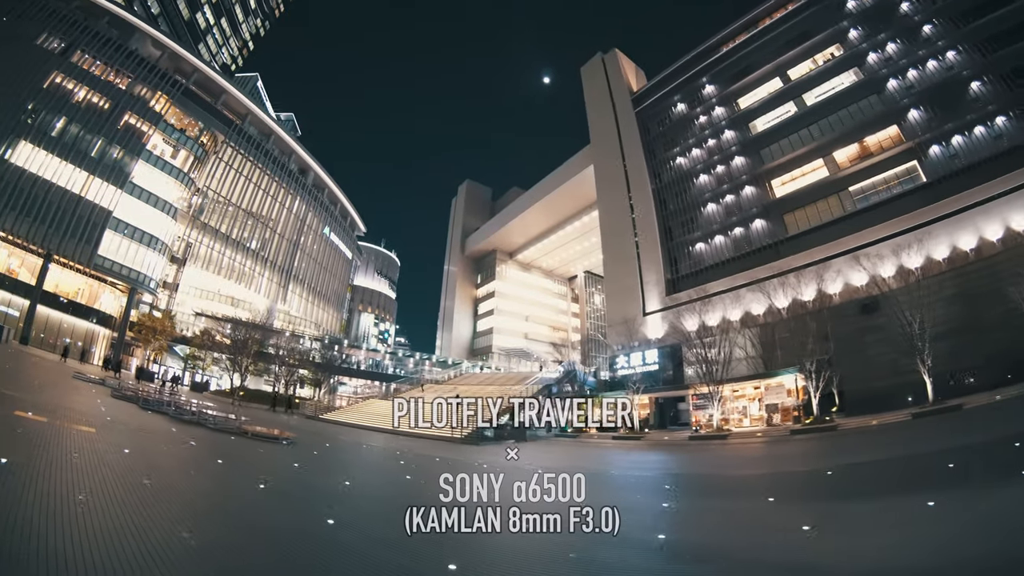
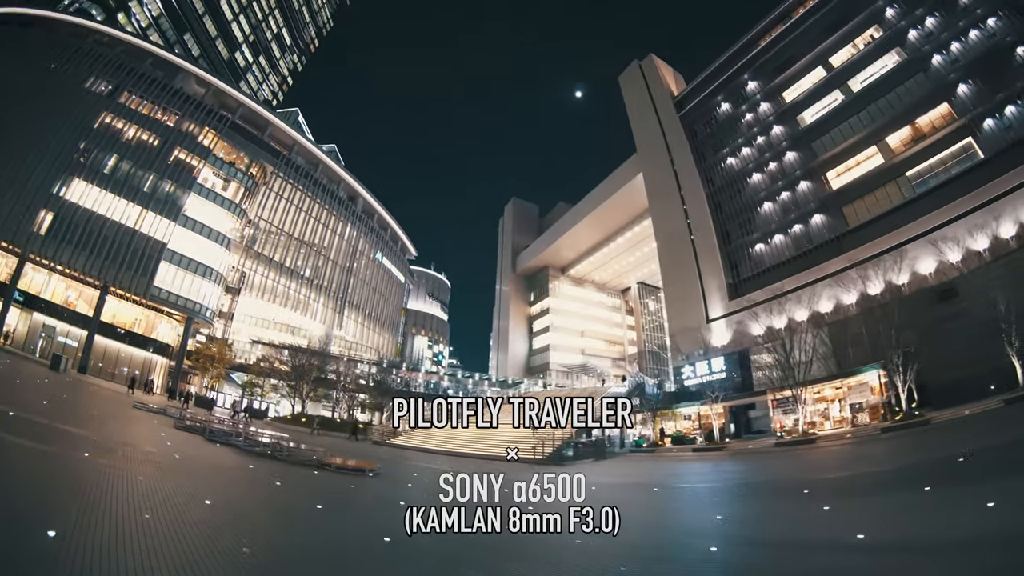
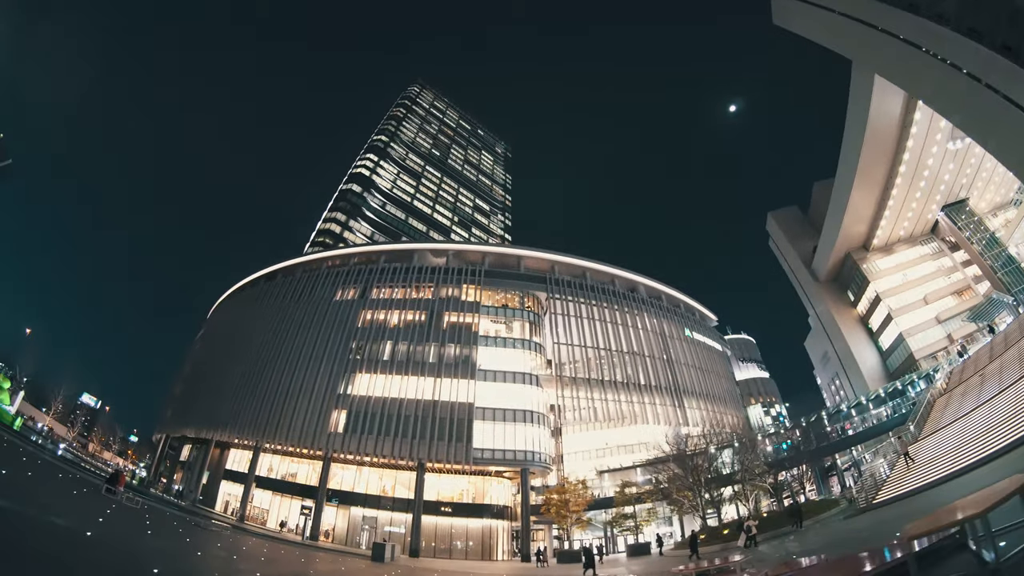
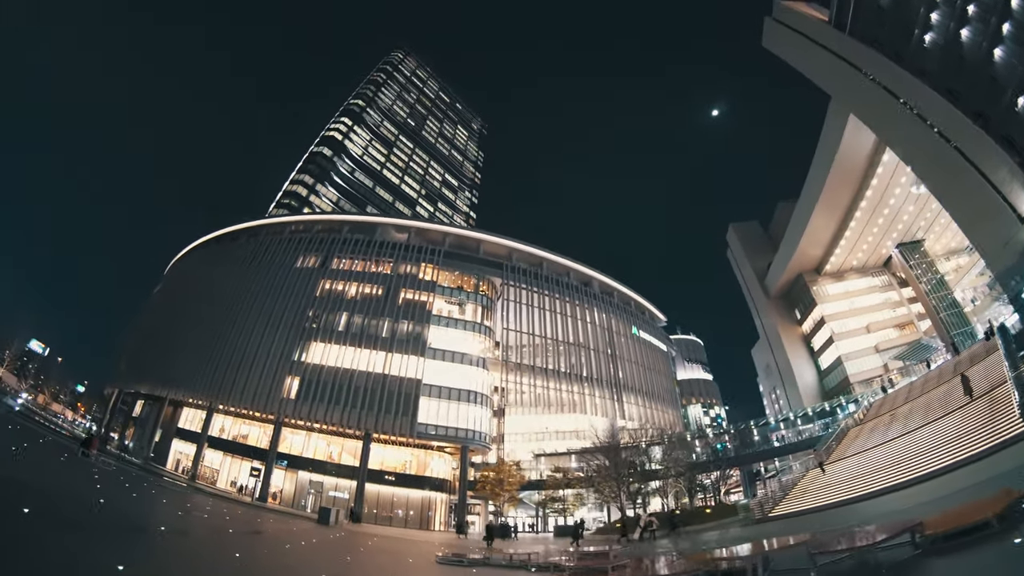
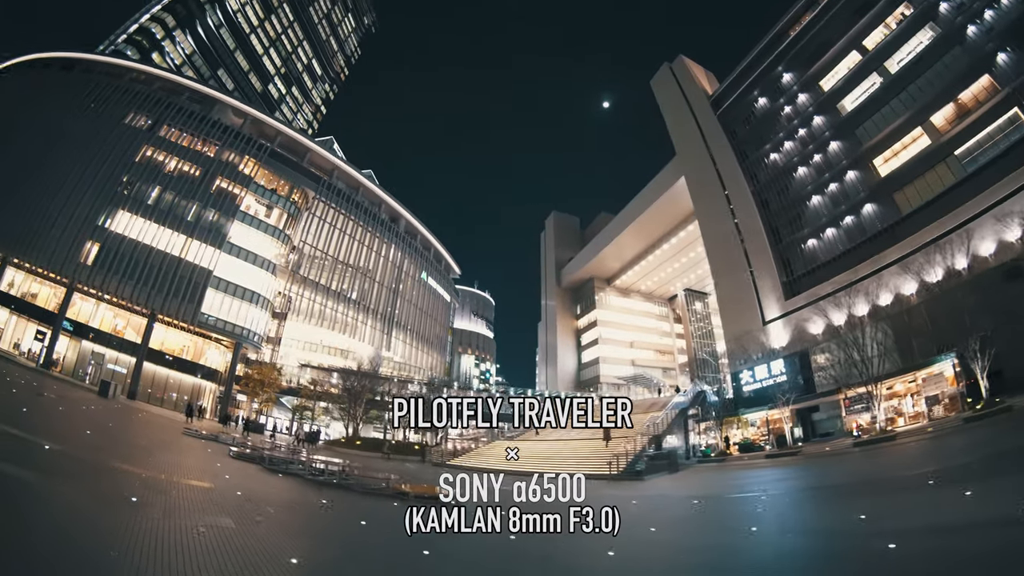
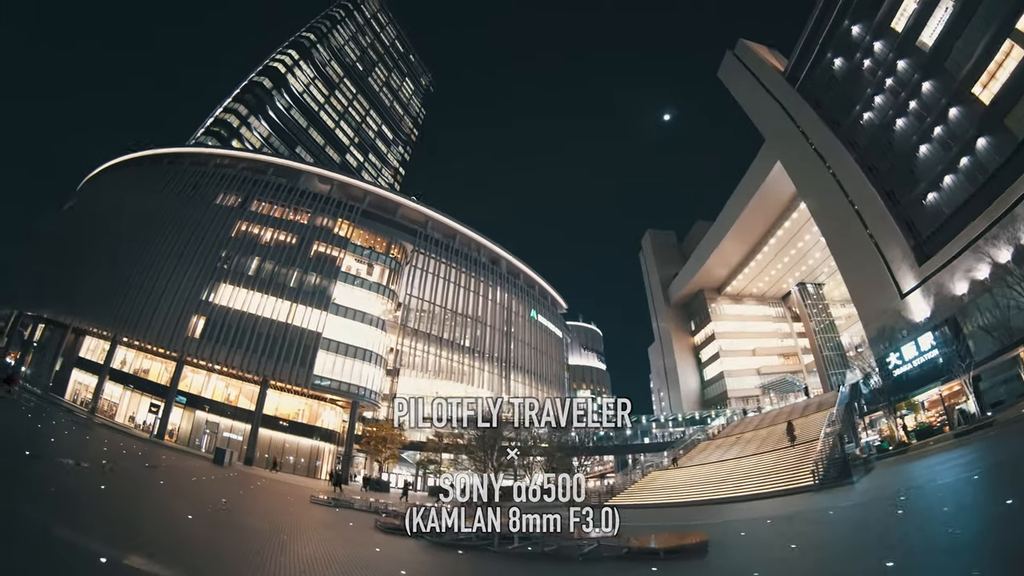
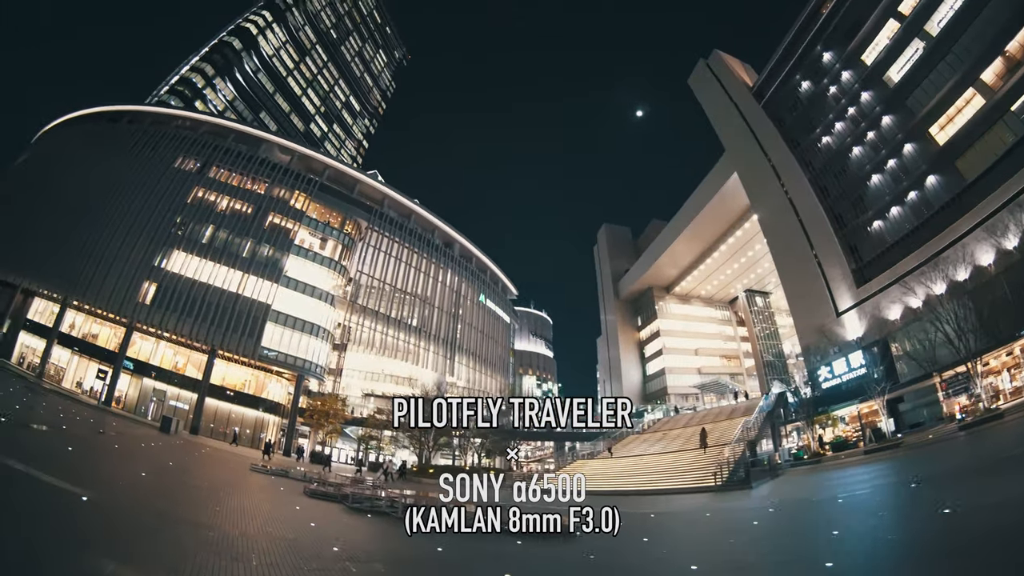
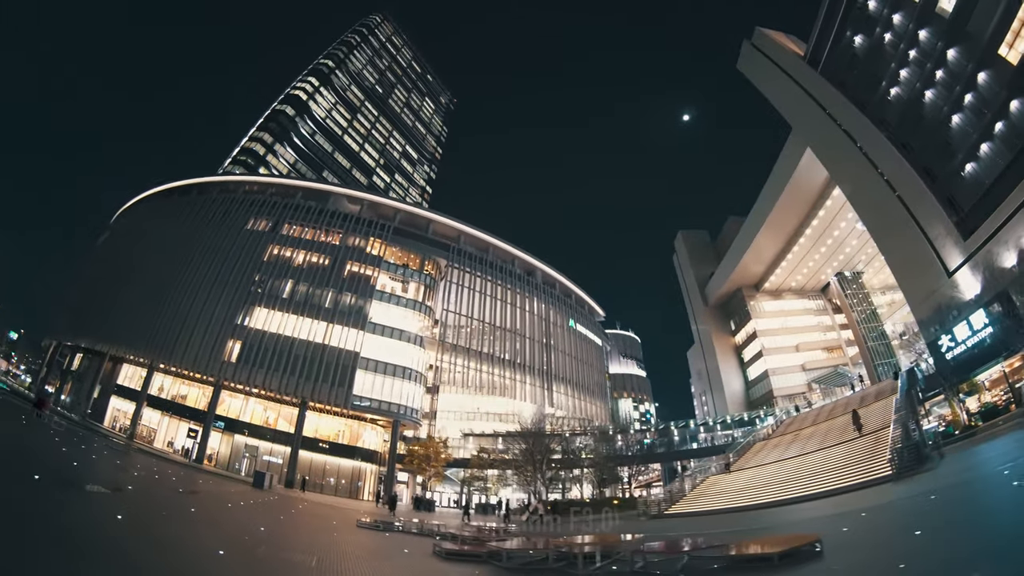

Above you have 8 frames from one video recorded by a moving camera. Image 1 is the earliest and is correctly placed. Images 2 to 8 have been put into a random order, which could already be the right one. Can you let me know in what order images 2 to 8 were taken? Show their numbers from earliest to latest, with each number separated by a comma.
2, 5, 7, 6, 8, 4, 3
